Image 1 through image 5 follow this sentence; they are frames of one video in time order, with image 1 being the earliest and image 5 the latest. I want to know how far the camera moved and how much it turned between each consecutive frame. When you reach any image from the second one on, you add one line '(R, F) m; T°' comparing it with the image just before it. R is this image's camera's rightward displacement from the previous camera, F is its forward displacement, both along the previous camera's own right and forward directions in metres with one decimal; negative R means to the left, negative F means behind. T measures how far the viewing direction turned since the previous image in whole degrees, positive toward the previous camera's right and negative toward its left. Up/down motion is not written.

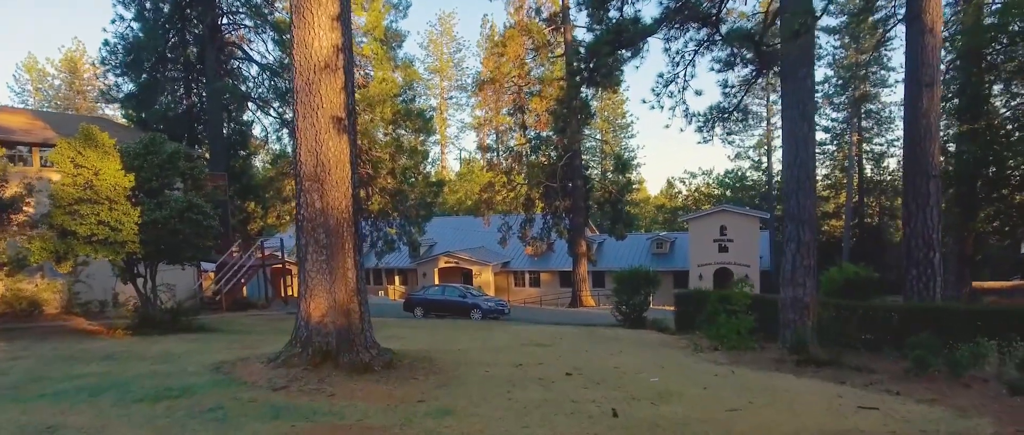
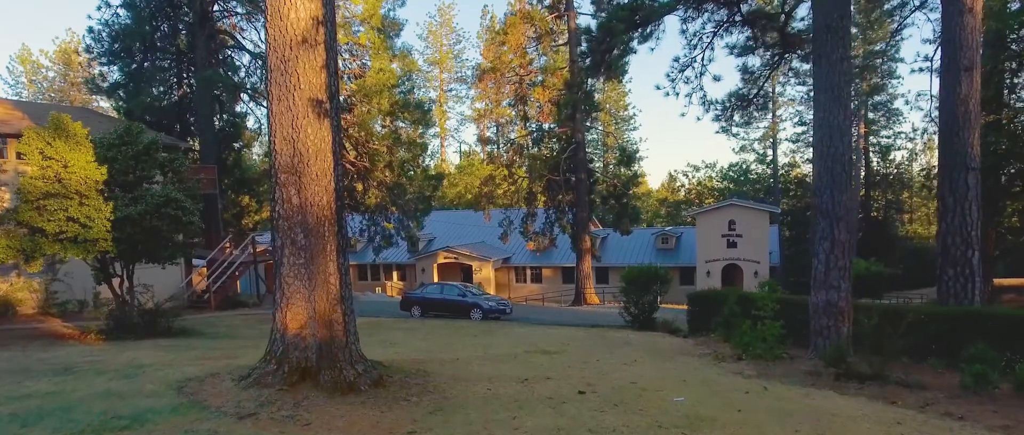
(-0.1, +1.0) m; 0°
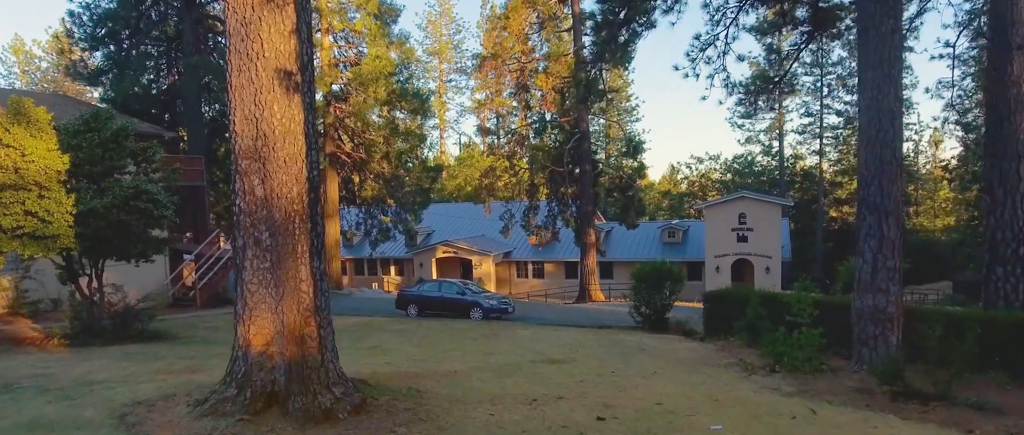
(-0.1, +1.2) m; 0°
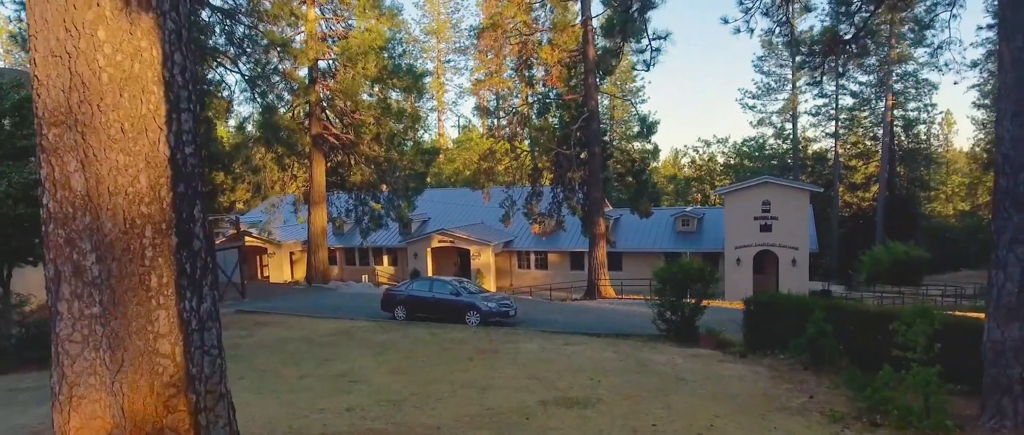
(0.0, +2.5) m; 0°
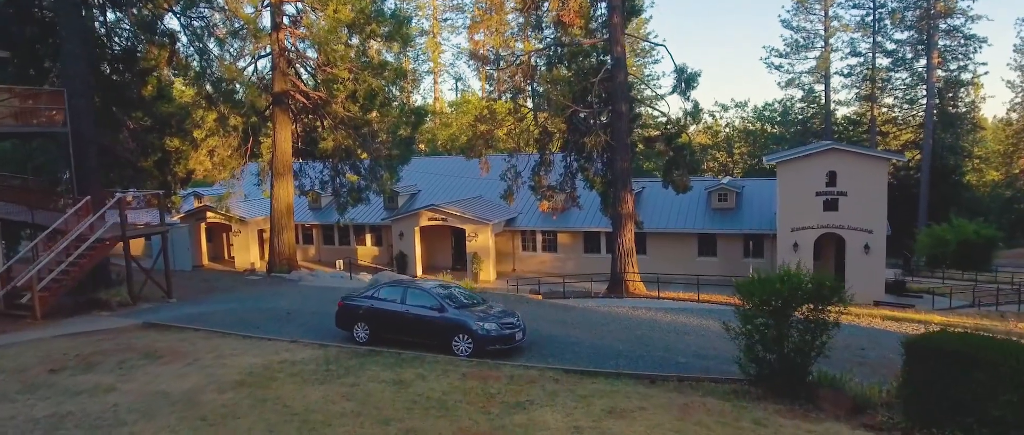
(-0.1, +5.1) m; 0°
